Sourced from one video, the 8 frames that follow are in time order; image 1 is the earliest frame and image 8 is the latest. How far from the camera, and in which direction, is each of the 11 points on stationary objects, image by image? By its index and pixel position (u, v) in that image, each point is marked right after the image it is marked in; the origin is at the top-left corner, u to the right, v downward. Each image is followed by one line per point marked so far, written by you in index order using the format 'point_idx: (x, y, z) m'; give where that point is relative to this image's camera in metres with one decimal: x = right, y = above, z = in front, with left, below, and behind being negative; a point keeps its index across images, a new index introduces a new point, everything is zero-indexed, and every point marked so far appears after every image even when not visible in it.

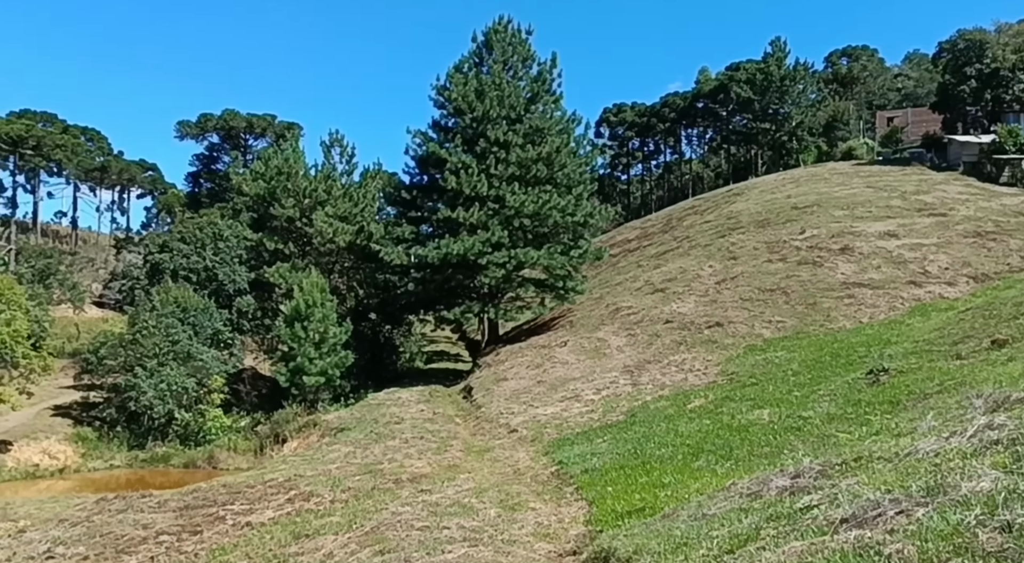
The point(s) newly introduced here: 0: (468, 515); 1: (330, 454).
0: (-0.6, -3.0, +10.7) m
1: (-4.0, -3.7, +18.0) m
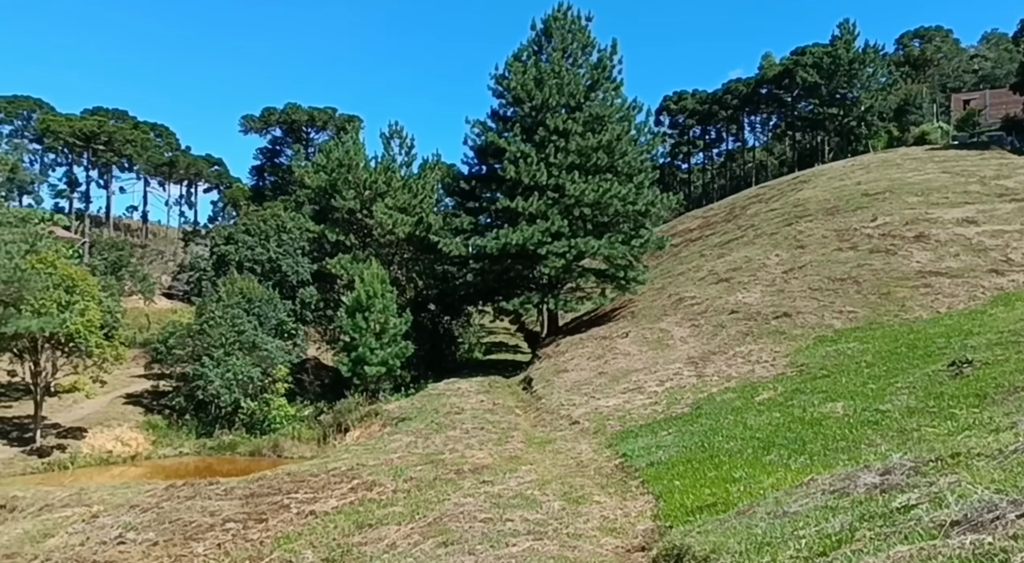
0: (+0.2, -2.9, +10.5) m
1: (-2.6, -3.5, +18.1) m
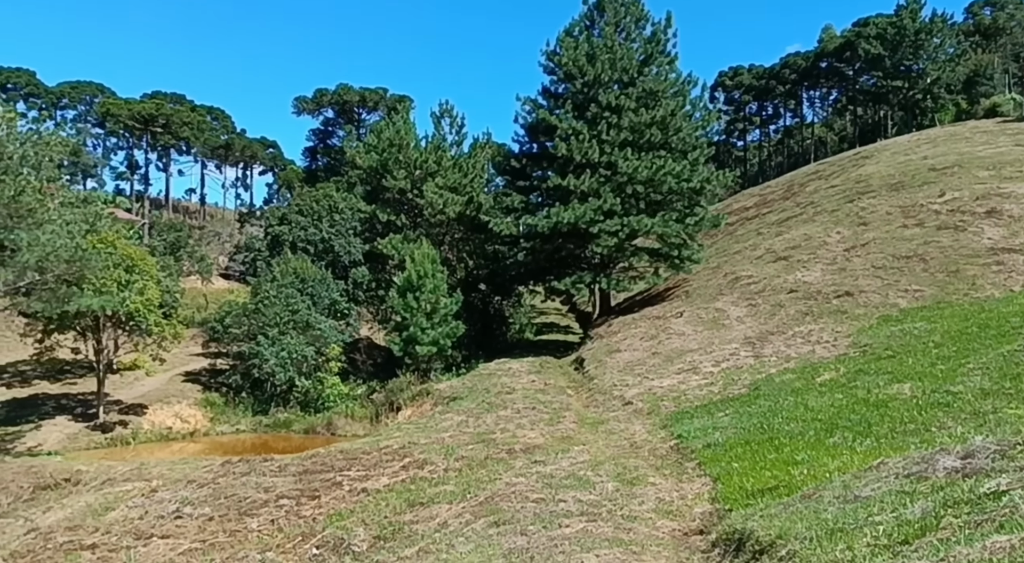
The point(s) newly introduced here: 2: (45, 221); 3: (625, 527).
0: (+0.9, -2.6, +10.3) m
1: (-1.5, -3.1, +18.0) m
2: (-10.6, +1.4, +18.8) m
3: (+1.1, -2.5, +8.3) m
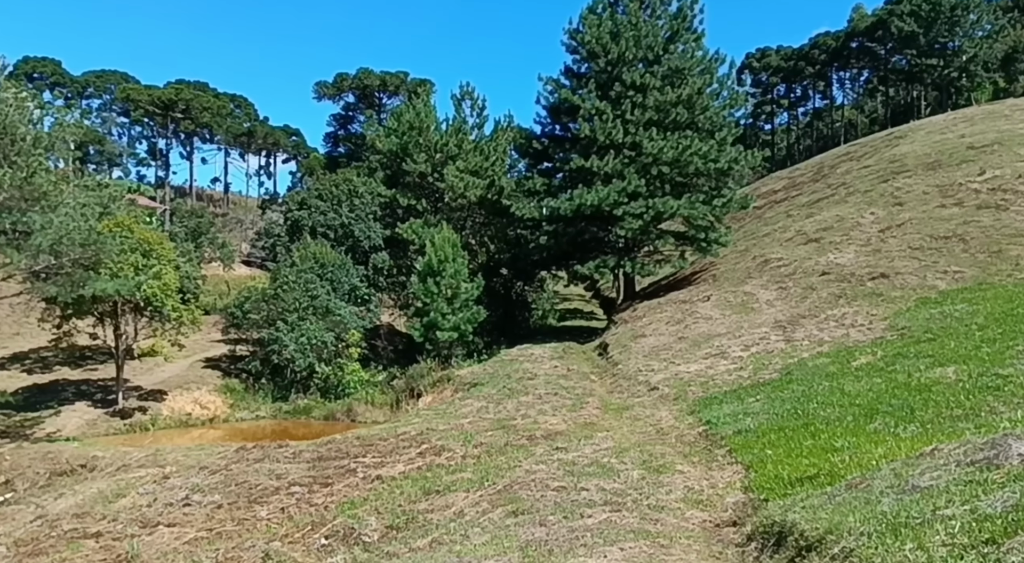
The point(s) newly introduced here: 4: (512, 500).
0: (+1.1, -2.3, +9.7) m
1: (-1.0, -2.7, +17.5) m
2: (-10.1, +1.7, +18.5) m
3: (+1.3, -2.2, +7.7) m
4: (0.0, -2.4, +9.2) m
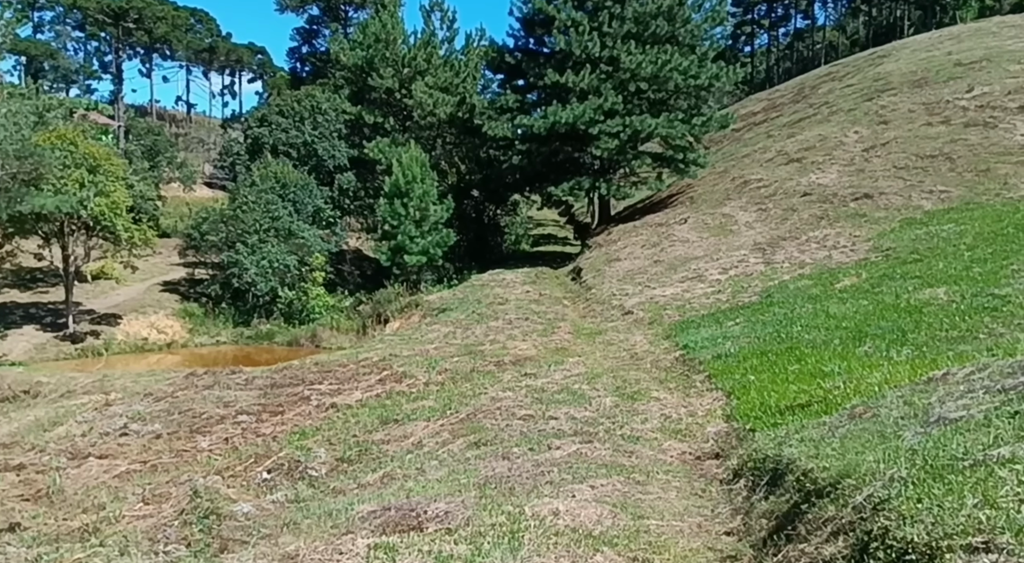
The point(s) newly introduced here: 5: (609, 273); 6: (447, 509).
0: (+0.7, -1.3, +9.0) m
1: (-1.7, -1.0, +16.7) m
2: (-10.8, +3.4, +17.1) m
3: (+1.0, -1.4, +7.0) m
4: (-0.4, -1.5, +8.5) m
5: (+2.4, +0.2, +20.0) m
6: (-0.4, -1.5, +5.5) m
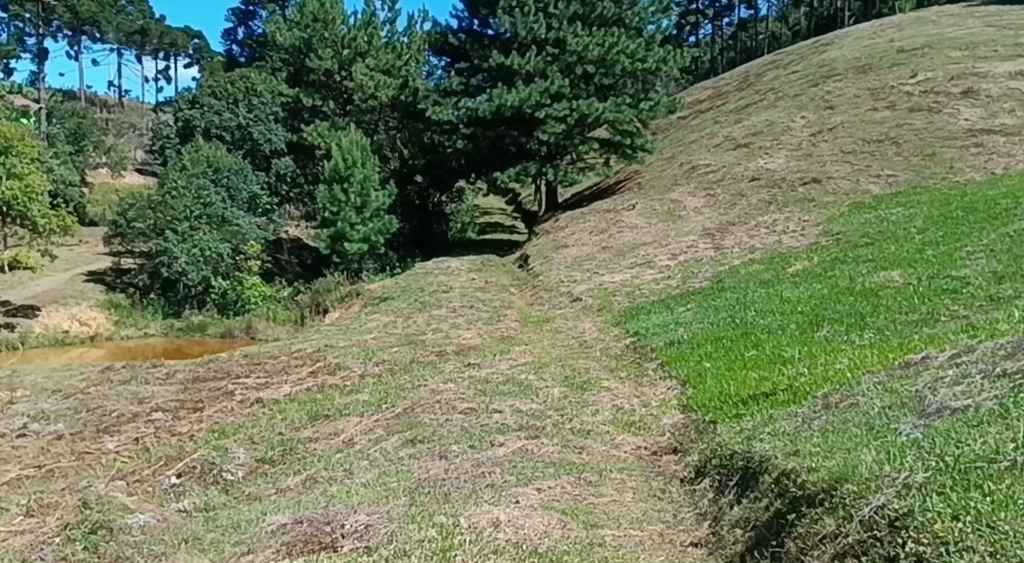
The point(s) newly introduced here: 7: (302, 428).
0: (+0.1, -1.1, +8.4) m
1: (-2.7, -0.8, +15.9) m
2: (-11.9, +3.6, +15.6) m
3: (+0.5, -1.3, +6.4) m
4: (-0.9, -1.3, +7.7) m
5: (+1.1, +0.5, +19.4) m
6: (-0.8, -1.4, +4.8) m
7: (-2.2, -1.5, +8.6) m
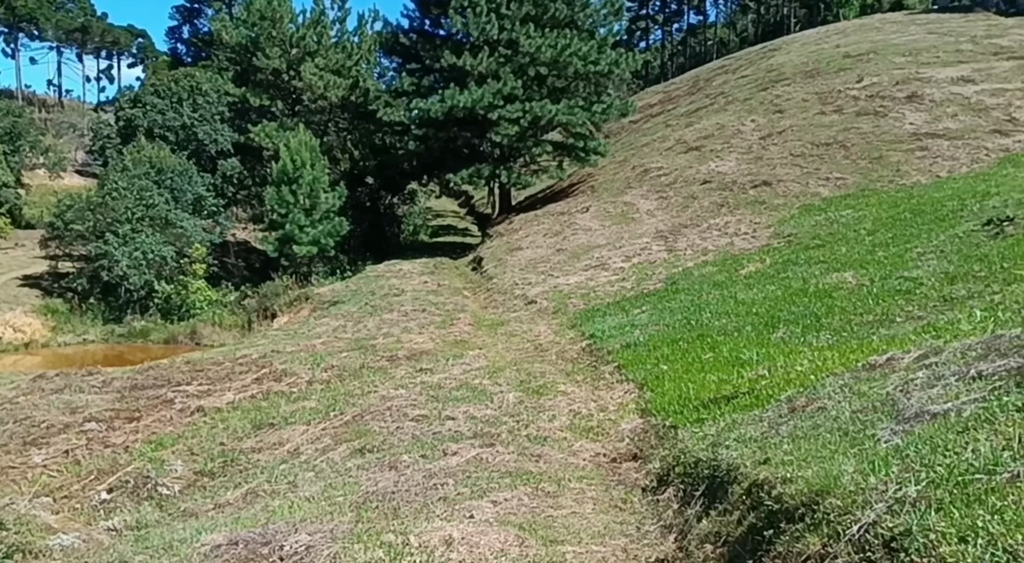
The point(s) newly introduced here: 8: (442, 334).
0: (-0.3, -1.2, +8.1) m
1: (-3.6, -0.9, +15.5) m
2: (-12.7, +3.5, +14.7) m
3: (+0.1, -1.3, +6.1) m
4: (-1.4, -1.4, +7.4) m
5: (0.0, +0.4, +19.2) m
6: (-1.1, -1.4, +4.5) m
7: (-2.6, -1.5, +8.1) m
8: (-1.1, -0.8, +13.1) m
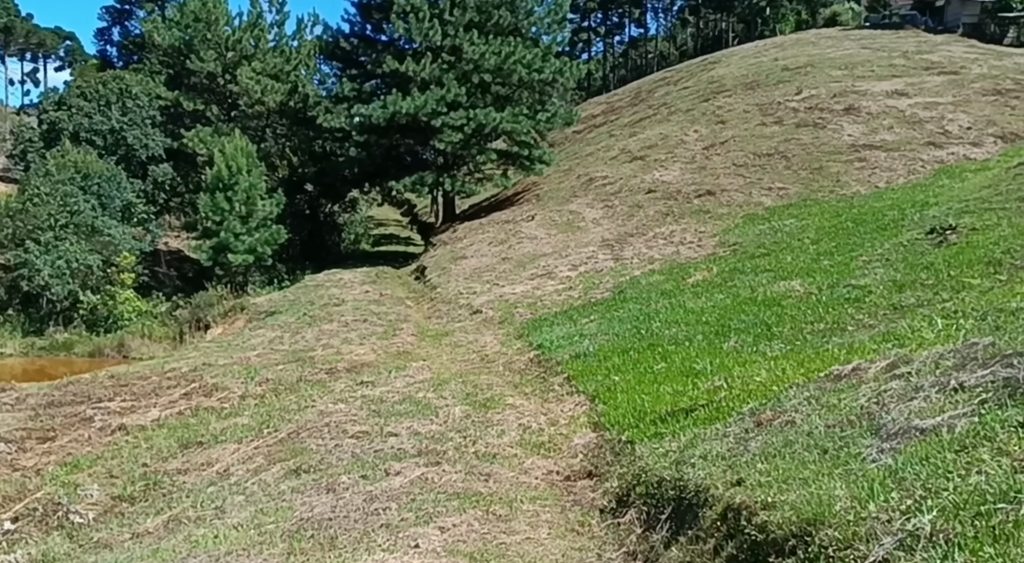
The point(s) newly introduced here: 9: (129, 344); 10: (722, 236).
0: (-0.8, -1.2, +7.7) m
1: (-4.6, -1.0, +14.8) m
2: (-13.7, +3.4, +13.5) m
3: (-0.2, -1.3, +5.8) m
4: (-1.8, -1.4, +6.9) m
5: (-1.3, +0.2, +18.8) m
6: (-1.3, -1.4, +4.0) m
7: (-3.1, -1.6, +7.6) m
8: (-2.0, -1.0, +12.7) m
9: (-9.0, -1.4, +19.4) m
10: (+4.2, +0.9, +16.5) m
